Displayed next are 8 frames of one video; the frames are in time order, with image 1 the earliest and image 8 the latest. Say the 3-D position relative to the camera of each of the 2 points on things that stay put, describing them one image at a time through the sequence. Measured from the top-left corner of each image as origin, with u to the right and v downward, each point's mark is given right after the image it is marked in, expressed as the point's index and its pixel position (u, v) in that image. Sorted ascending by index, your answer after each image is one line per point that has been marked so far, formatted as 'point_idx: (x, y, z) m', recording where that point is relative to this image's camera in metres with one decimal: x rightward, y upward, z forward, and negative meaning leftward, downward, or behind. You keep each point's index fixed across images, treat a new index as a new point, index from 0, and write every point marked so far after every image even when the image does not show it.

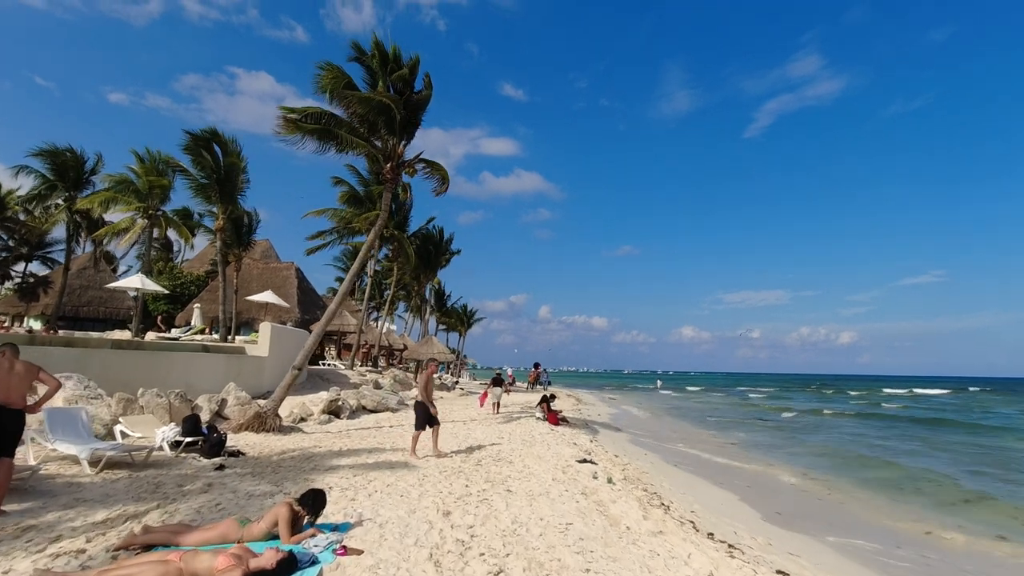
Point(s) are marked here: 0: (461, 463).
0: (-0.7, -2.6, +8.1) m
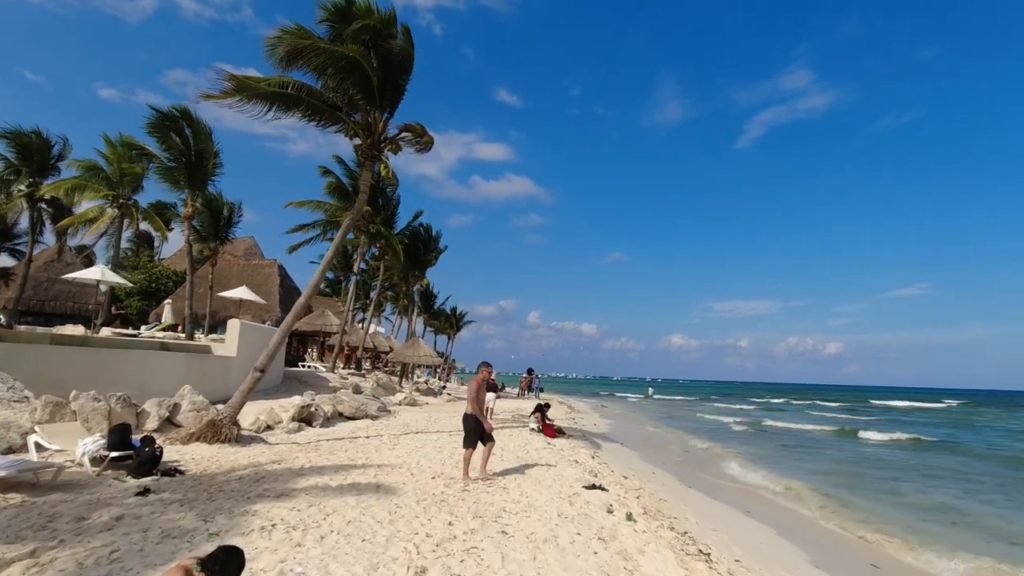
0: (-0.8, -2.4, +6.6) m
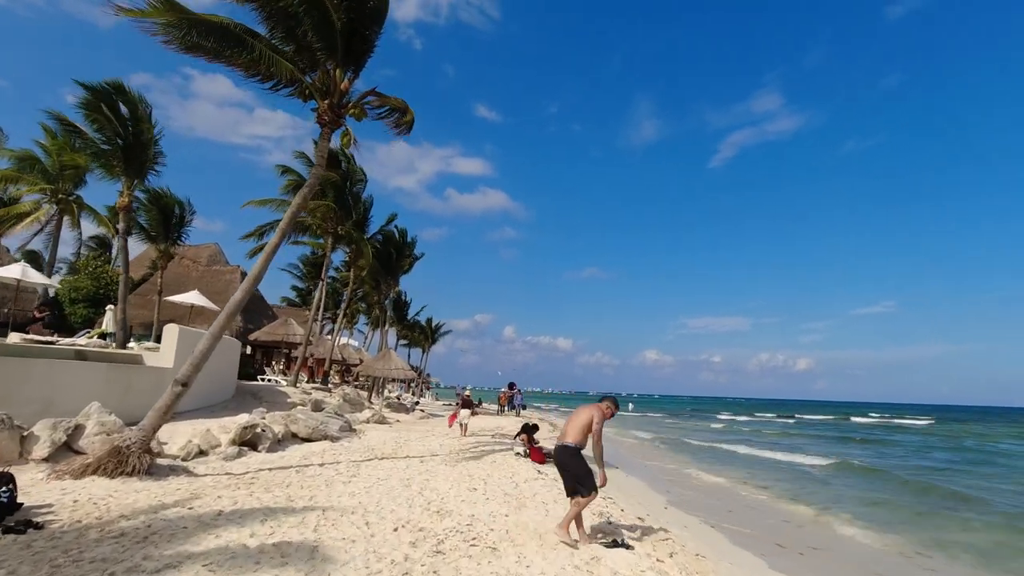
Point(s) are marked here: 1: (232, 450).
0: (-0.9, -2.3, +4.7) m
1: (-5.4, -3.1, +10.6) m
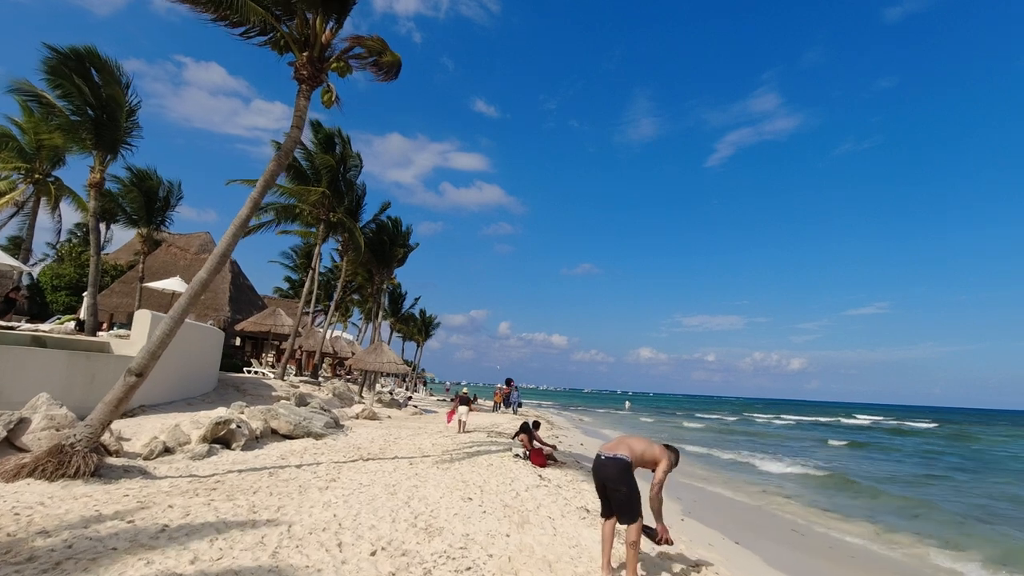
0: (-0.9, -2.0, +3.7) m
1: (-5.4, -2.8, +9.5) m
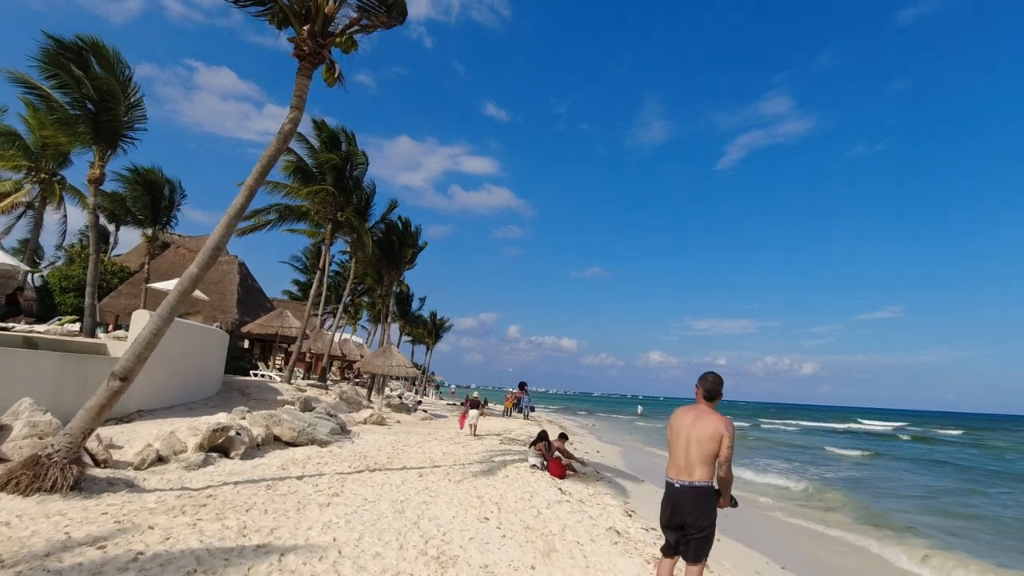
0: (-0.7, -2.0, +3.0) m
1: (-5.1, -2.7, +8.9) m
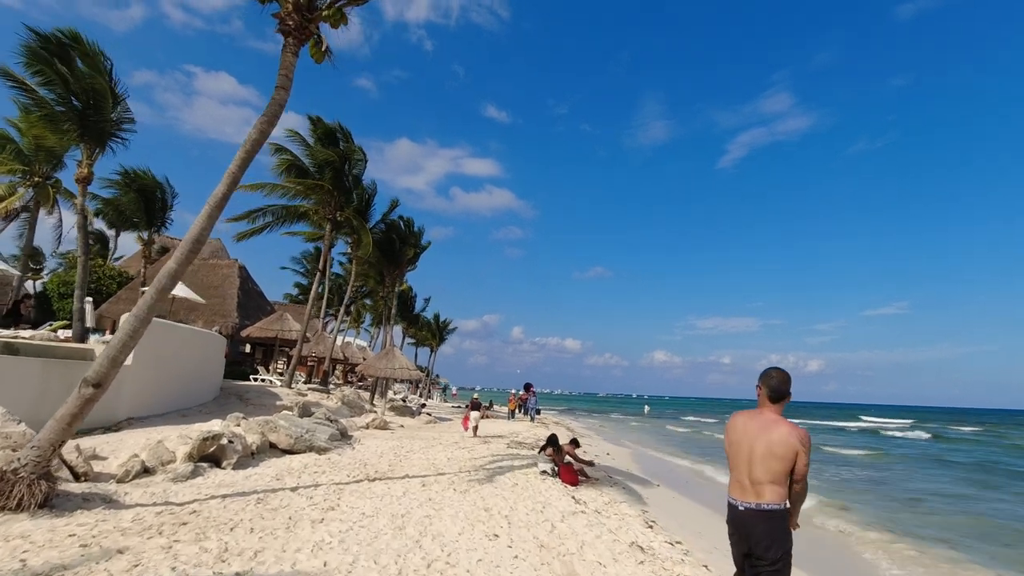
0: (-0.6, -1.9, +2.4) m
1: (-5.0, -2.7, +8.4) m
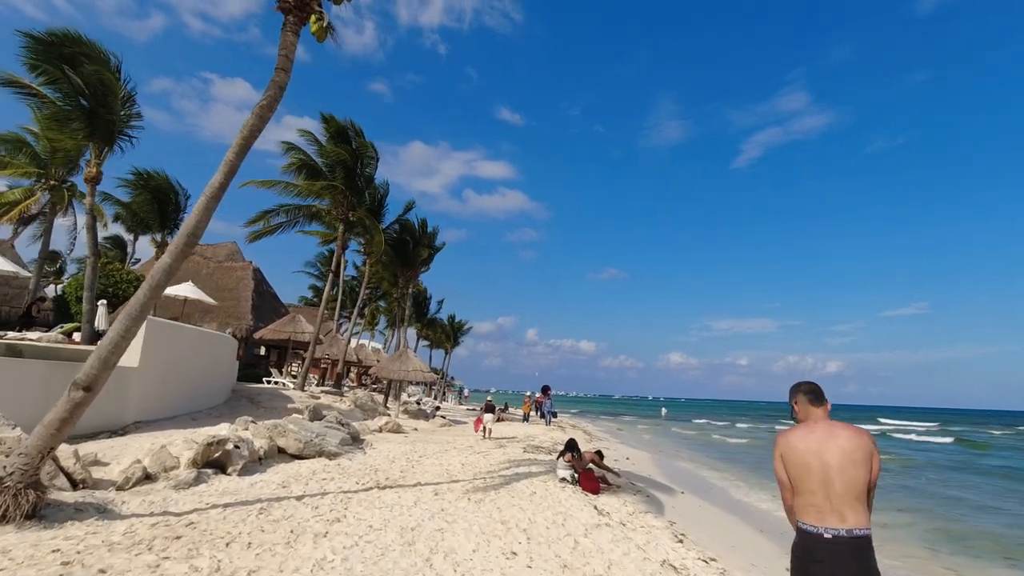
0: (-0.5, -1.8, +2.0) m
1: (-4.7, -2.7, +8.0) m
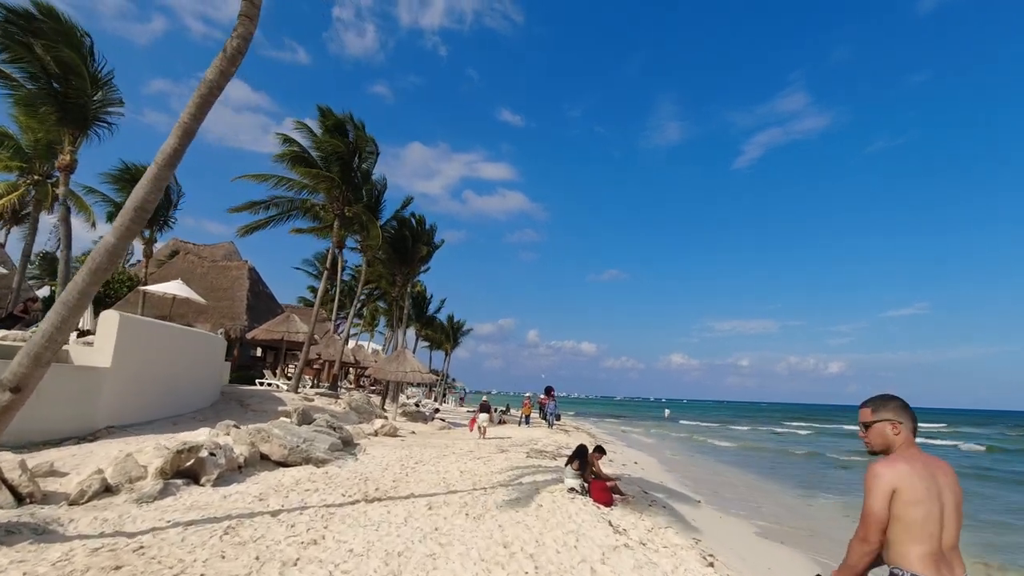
0: (-0.4, -1.7, +1.1) m
1: (-4.7, -2.6, +7.1) m
